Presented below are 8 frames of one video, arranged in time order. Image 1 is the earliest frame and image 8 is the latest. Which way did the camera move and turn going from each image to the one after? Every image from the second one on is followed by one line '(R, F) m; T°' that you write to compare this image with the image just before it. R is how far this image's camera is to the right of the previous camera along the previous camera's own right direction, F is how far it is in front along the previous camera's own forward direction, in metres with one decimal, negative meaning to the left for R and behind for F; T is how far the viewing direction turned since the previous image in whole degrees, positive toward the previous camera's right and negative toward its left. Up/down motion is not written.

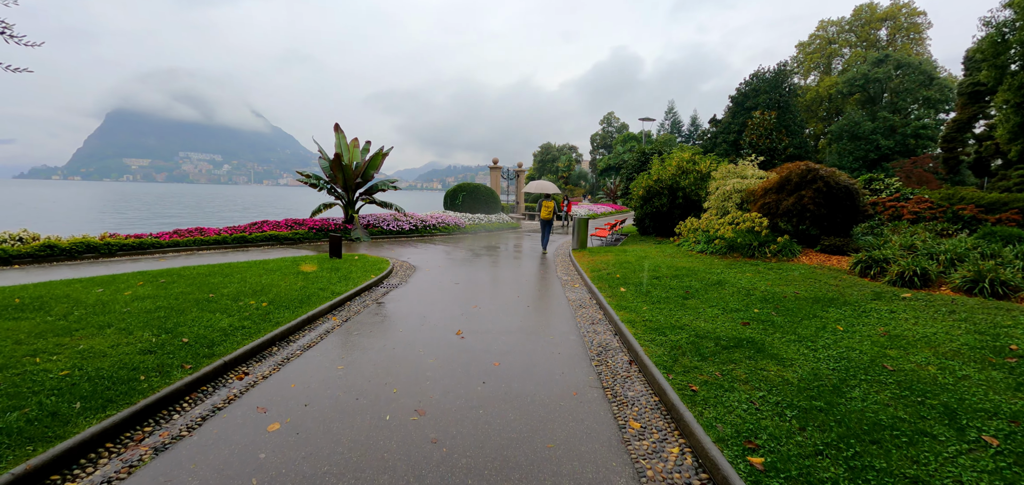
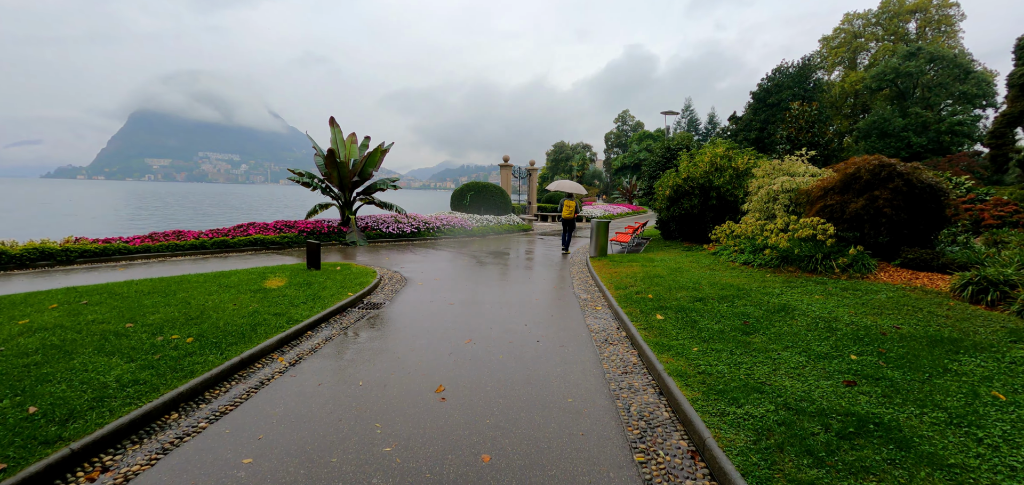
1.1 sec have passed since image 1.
(+0.1, +1.5) m; -2°
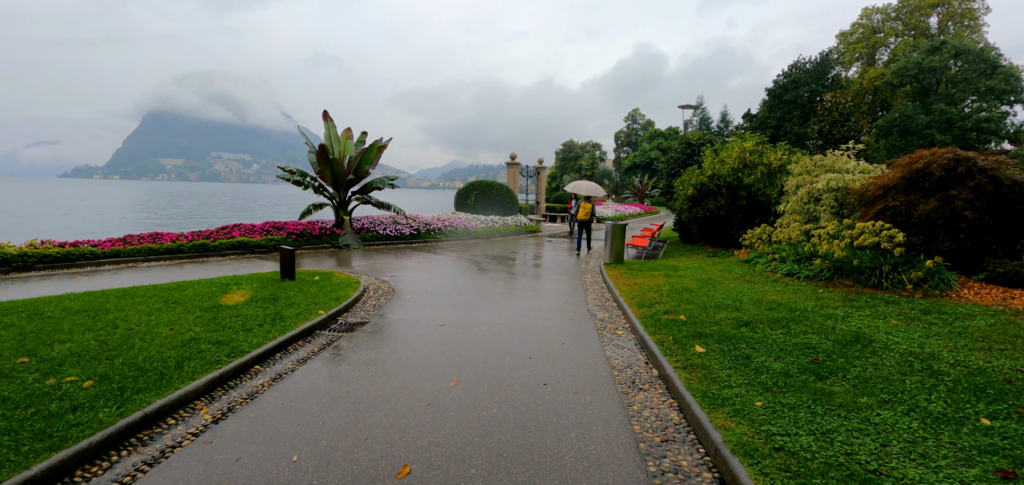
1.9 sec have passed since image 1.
(+0.1, +1.2) m; -1°
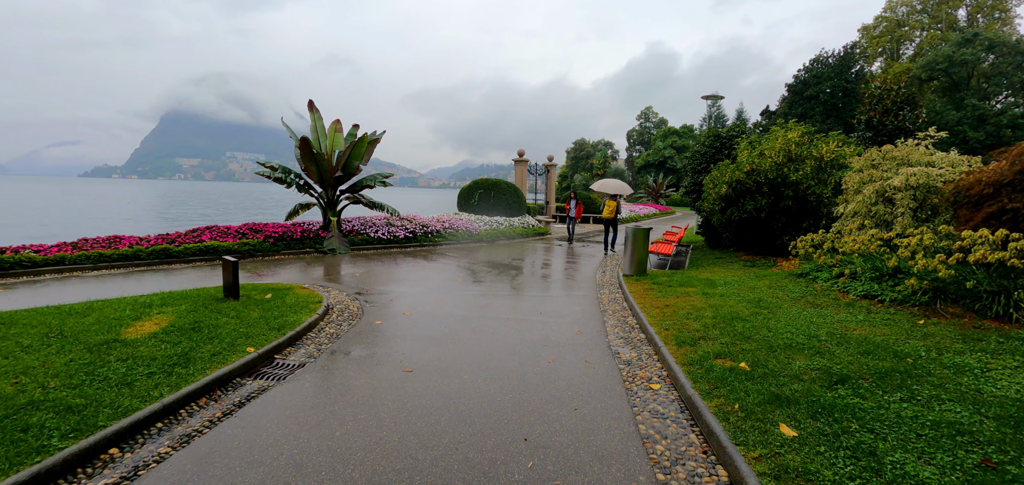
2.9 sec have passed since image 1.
(+0.2, +1.5) m; -1°
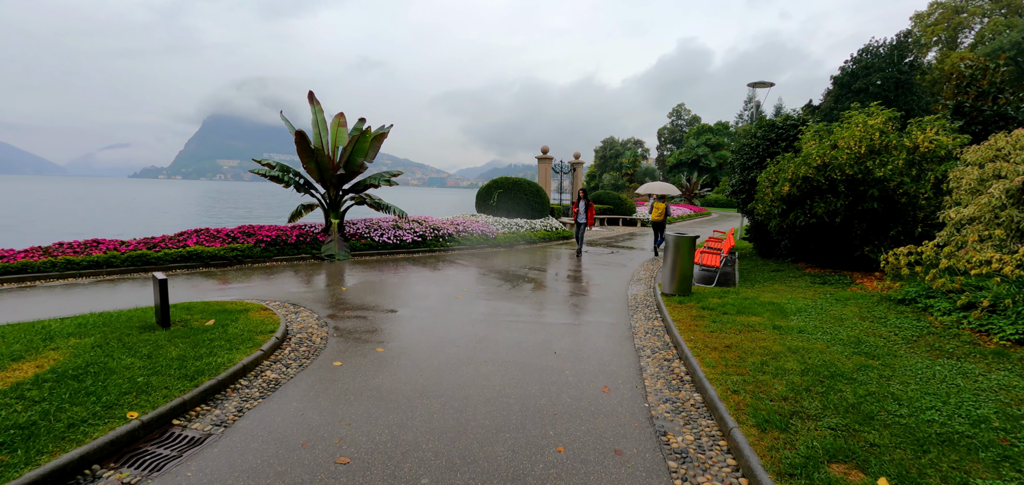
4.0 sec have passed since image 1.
(+0.2, +1.4) m; -3°
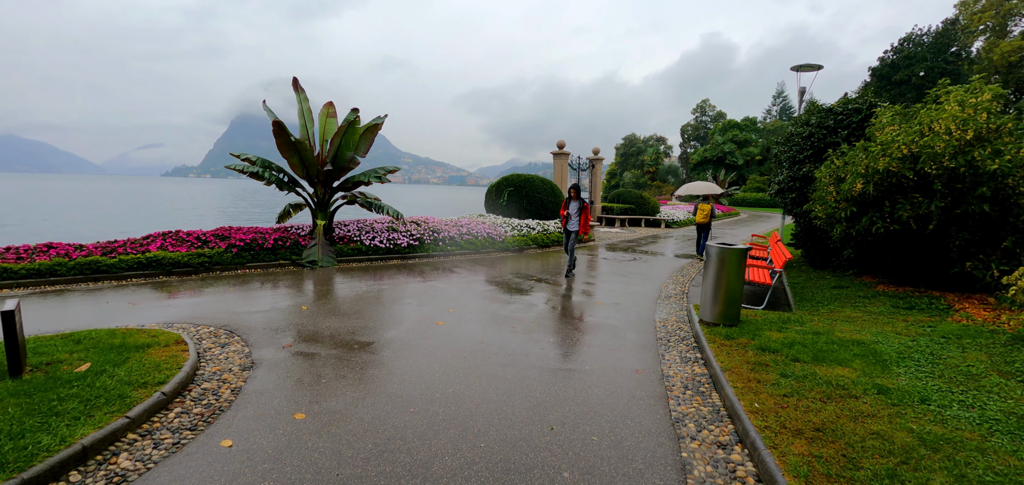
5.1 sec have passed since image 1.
(+0.3, +1.4) m; -2°
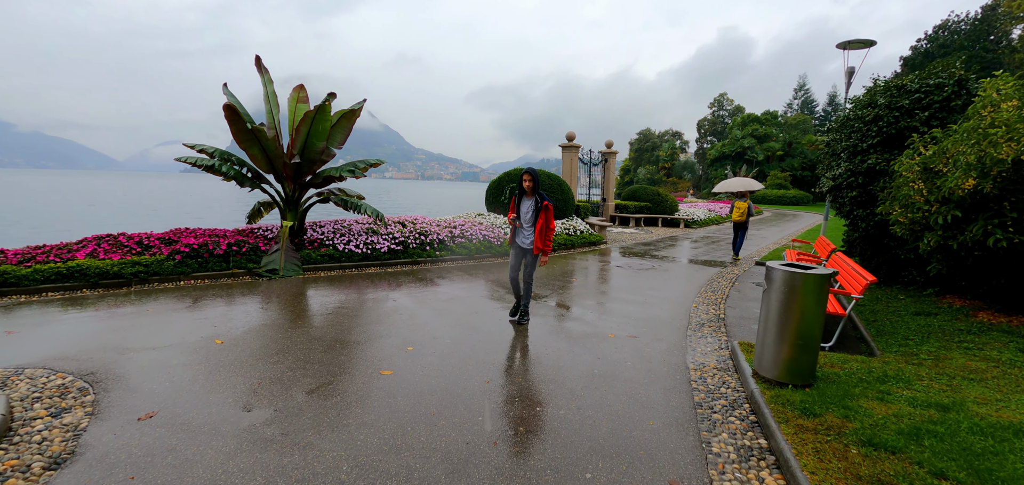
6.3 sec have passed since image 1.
(+0.3, +1.5) m; -2°
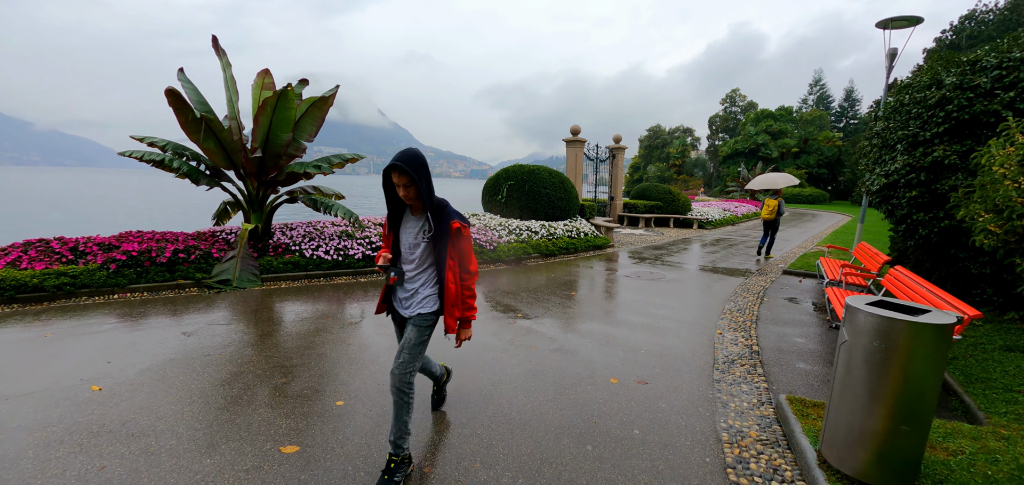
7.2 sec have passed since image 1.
(+0.3, +1.1) m; -1°
